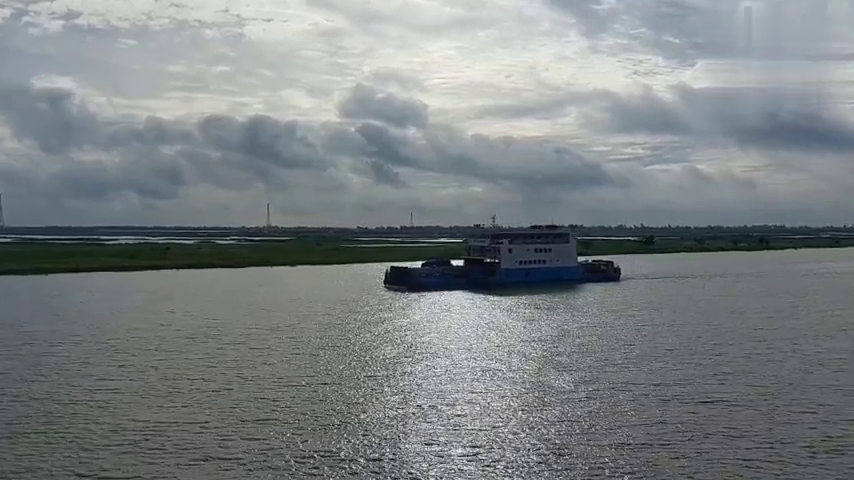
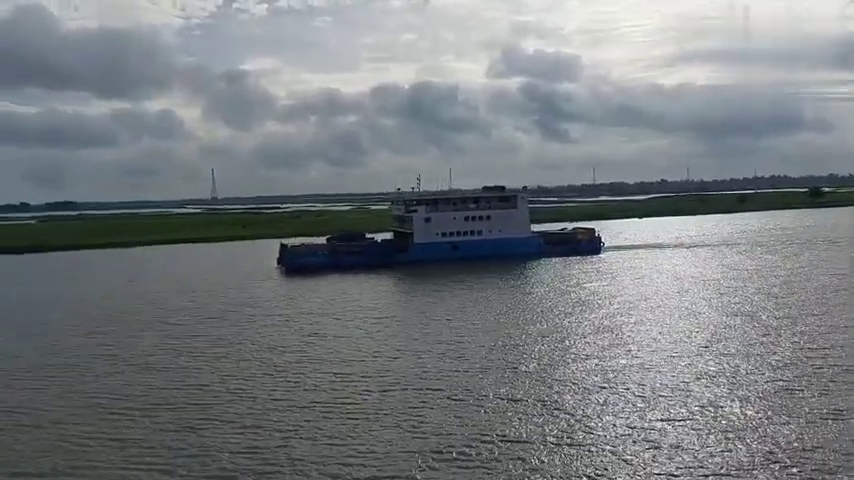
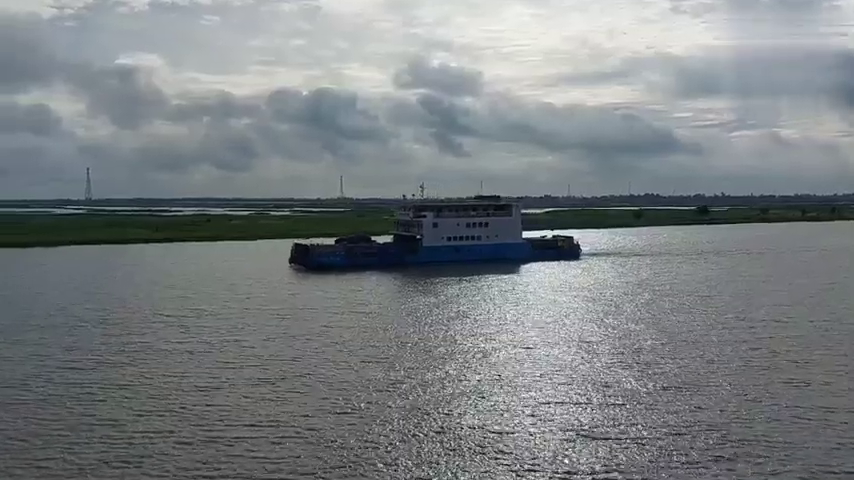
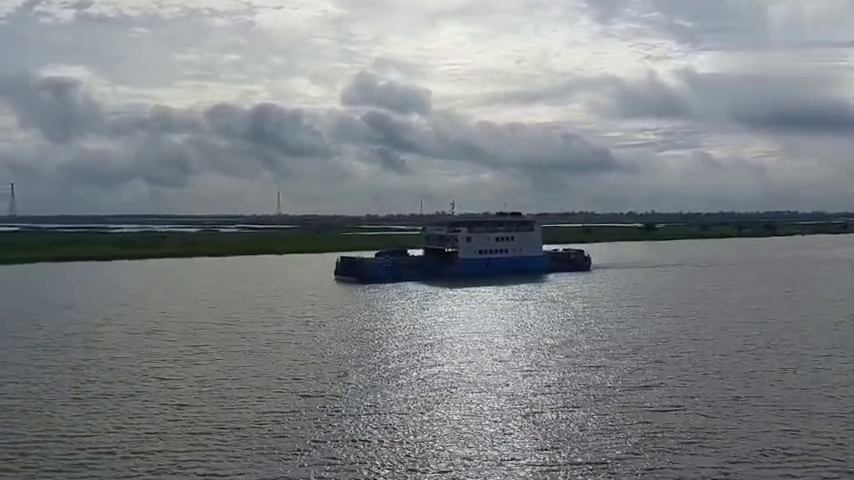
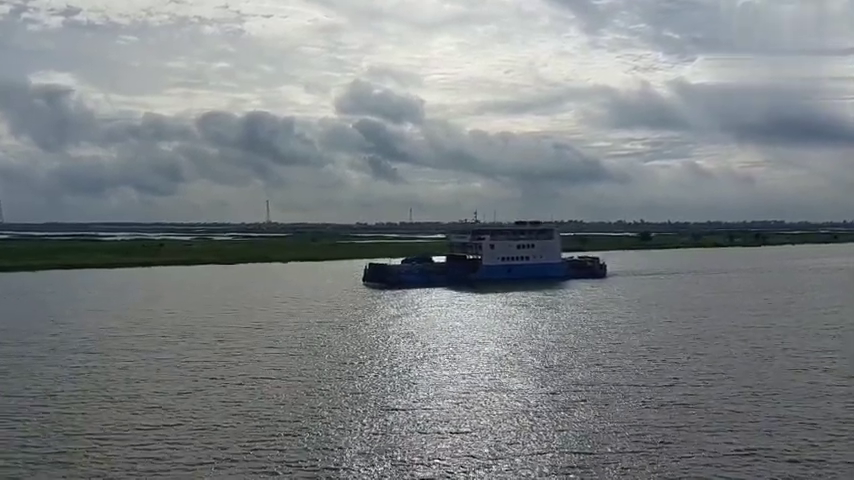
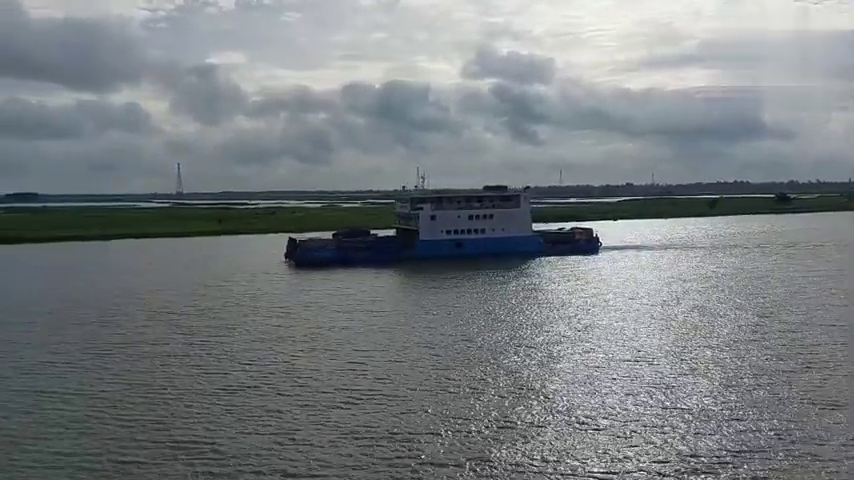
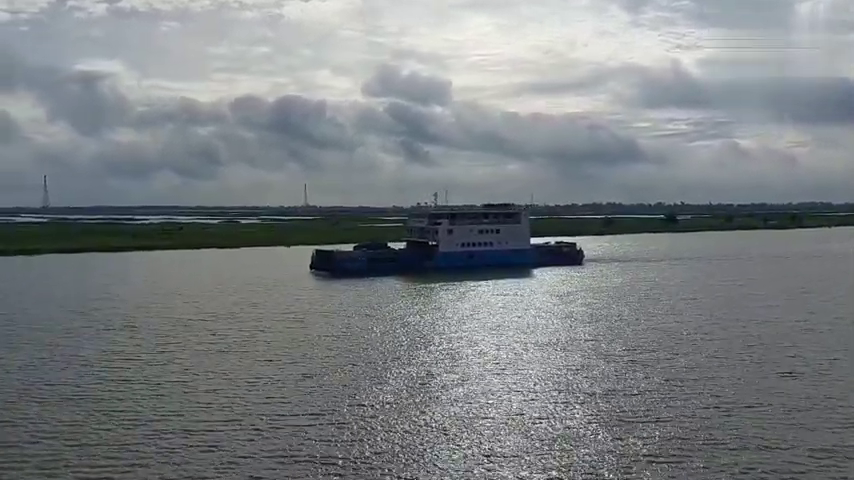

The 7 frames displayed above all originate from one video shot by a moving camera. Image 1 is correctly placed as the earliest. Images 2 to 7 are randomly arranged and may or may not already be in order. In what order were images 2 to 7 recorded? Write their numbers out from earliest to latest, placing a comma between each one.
5, 4, 7, 3, 6, 2
